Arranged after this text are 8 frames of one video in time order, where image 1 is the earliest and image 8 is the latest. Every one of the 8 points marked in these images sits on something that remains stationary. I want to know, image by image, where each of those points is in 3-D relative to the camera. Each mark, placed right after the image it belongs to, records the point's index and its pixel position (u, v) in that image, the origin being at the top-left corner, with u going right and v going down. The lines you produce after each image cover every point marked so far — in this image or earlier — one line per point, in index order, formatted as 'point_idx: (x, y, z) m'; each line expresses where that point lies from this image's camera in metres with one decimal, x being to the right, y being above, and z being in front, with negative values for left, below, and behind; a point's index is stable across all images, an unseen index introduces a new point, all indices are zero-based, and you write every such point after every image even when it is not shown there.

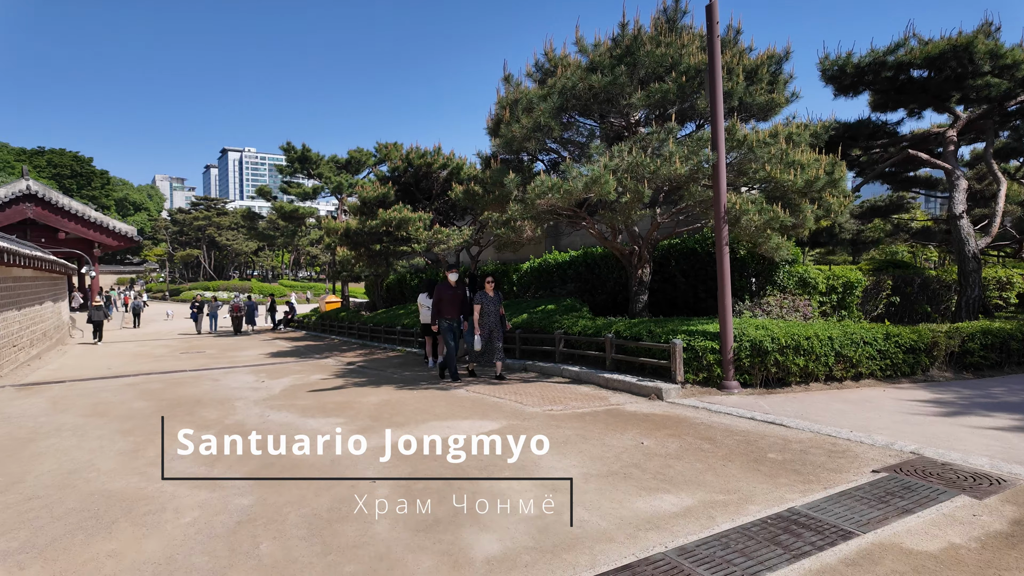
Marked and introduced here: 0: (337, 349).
0: (-4.9, -1.7, +16.6) m
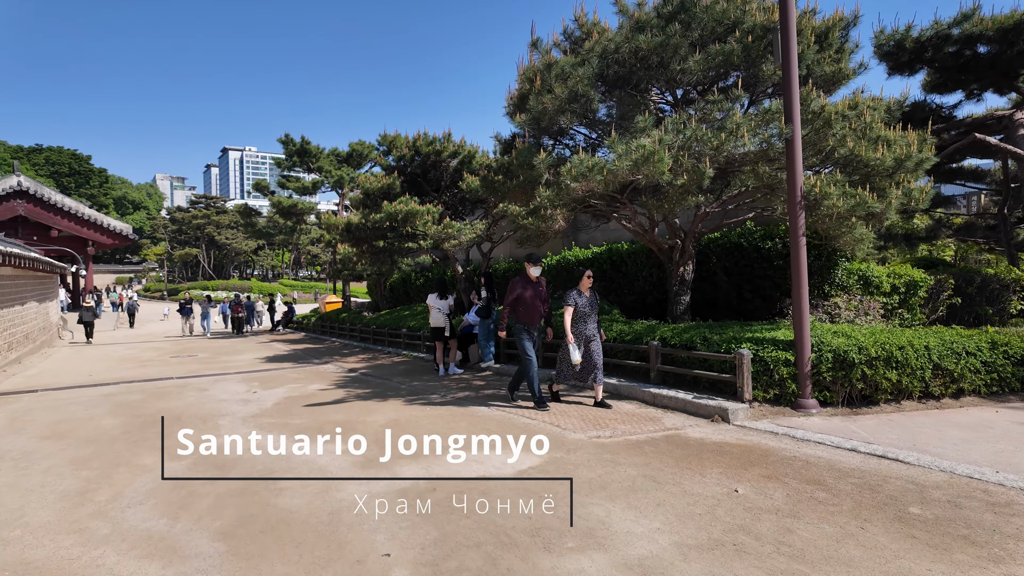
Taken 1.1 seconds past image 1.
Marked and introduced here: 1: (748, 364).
0: (-4.6, -1.7, +15.4) m
1: (+2.4, -0.8, +5.9) m
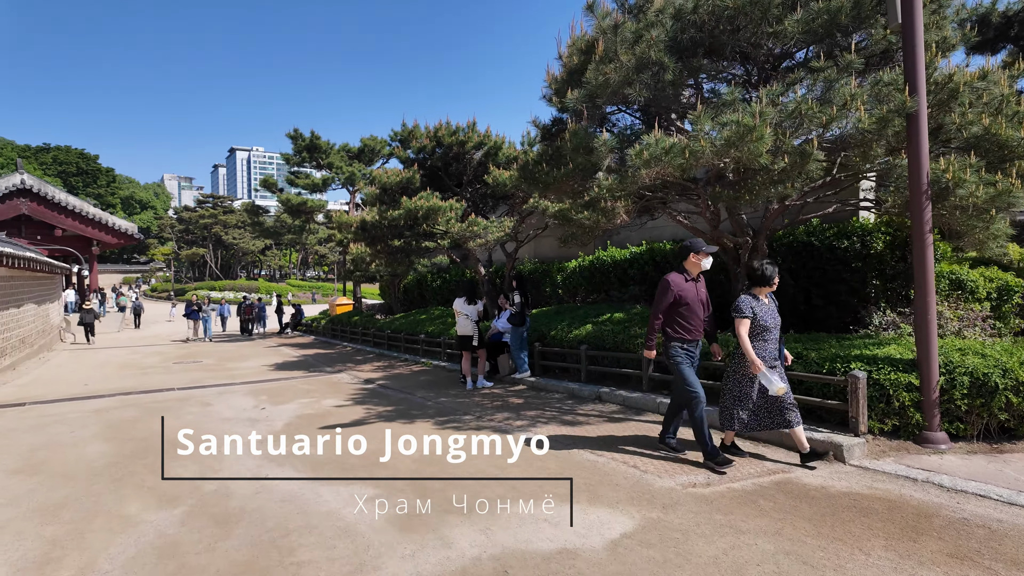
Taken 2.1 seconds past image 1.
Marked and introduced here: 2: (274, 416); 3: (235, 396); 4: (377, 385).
0: (-3.9, -1.8, +14.4) m
1: (+2.9, -0.8, +4.8) m
2: (-3.2, -1.7, +8.0) m
3: (-4.6, -1.8, +9.8) m
4: (-2.4, -1.7, +10.4) m
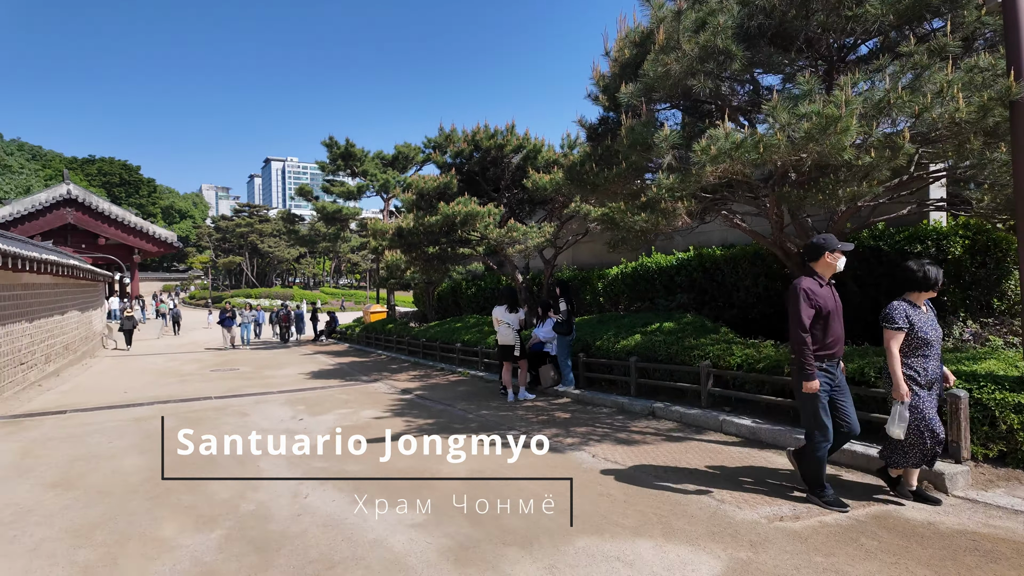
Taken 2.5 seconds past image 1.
0: (-3.0, -2.0, +14.2) m
1: (+3.3, -0.9, +4.3) m
2: (-2.6, -1.8, +7.7) m
3: (-3.9, -1.9, +9.6) m
4: (-1.7, -1.9, +10.1) m
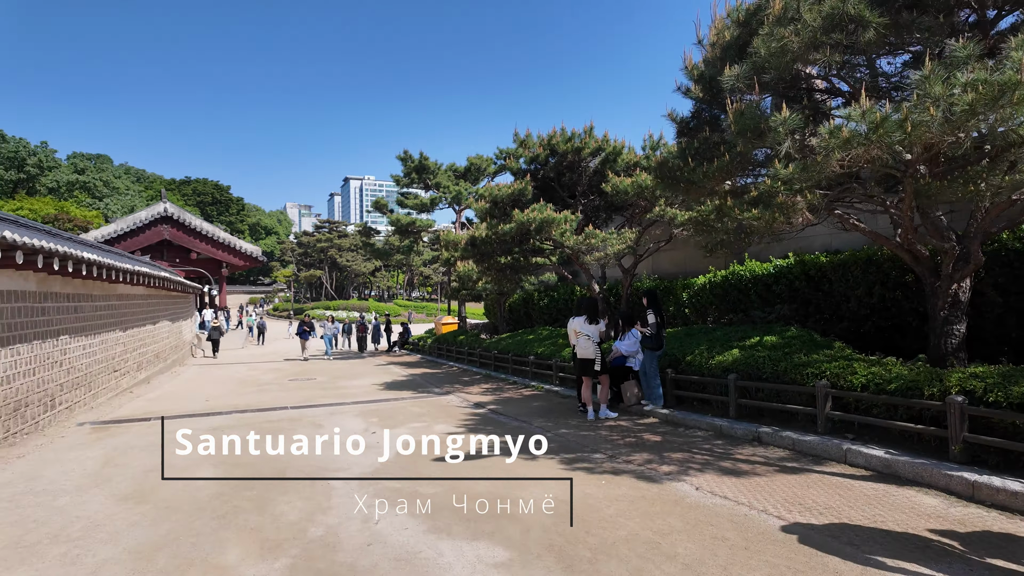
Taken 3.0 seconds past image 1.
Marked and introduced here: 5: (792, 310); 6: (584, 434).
0: (-1.3, -2.2, +13.9) m
1: (+3.9, -0.9, +3.3) m
2: (-1.6, -1.9, +7.4) m
3: (-2.7, -2.1, +9.4) m
4: (-0.4, -2.0, +9.7) m
5: (+4.3, -0.3, +9.1) m
6: (+0.9, -1.8, +7.2) m
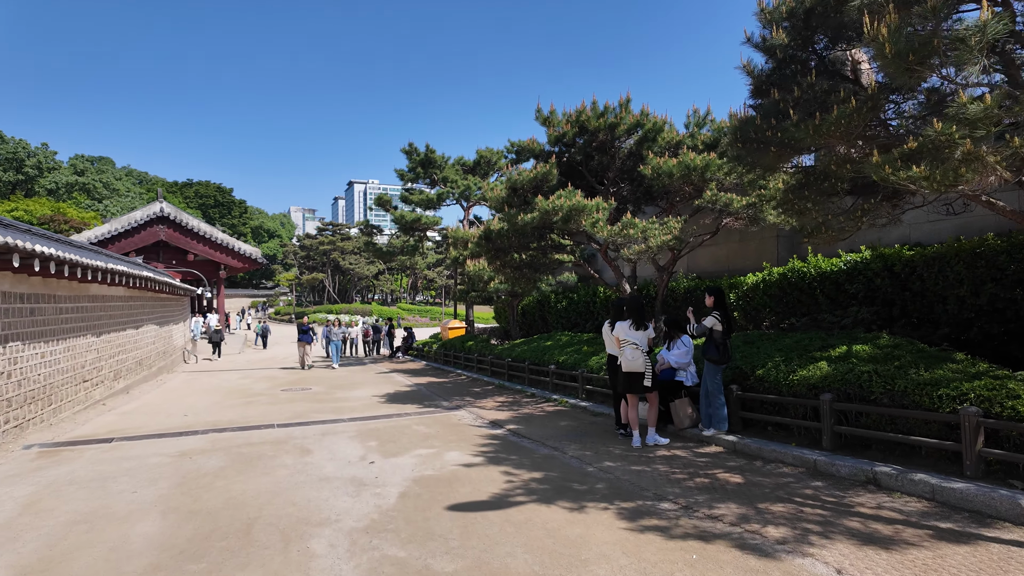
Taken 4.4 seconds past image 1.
0: (-0.9, -2.2, +12.4) m
1: (+4.2, -0.9, +1.8) m
2: (-1.3, -1.9, +5.9) m
3: (-2.3, -2.1, +7.9) m
4: (-0.1, -2.0, +8.2) m
5: (+4.7, -0.3, +7.7) m
6: (+1.2, -1.8, +5.7) m
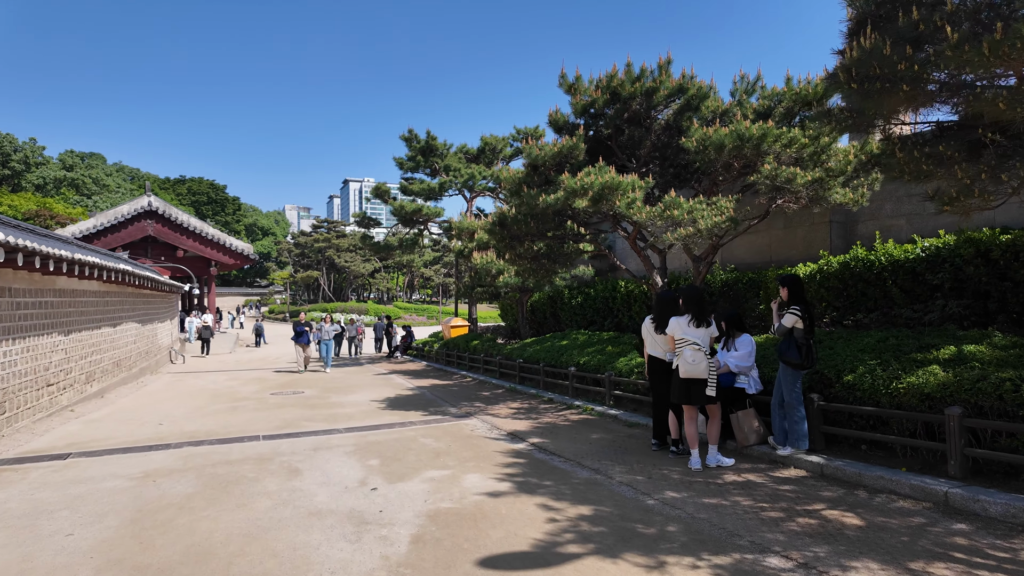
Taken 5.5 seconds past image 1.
0: (-0.6, -2.1, +11.2) m
1: (+4.6, -0.8, +0.7) m
2: (-1.0, -1.8, +4.7) m
3: (-2.1, -1.9, +6.7) m
4: (+0.2, -1.9, +7.0) m
5: (+5.0, -0.2, +6.5) m
6: (+1.5, -1.6, +4.5) m
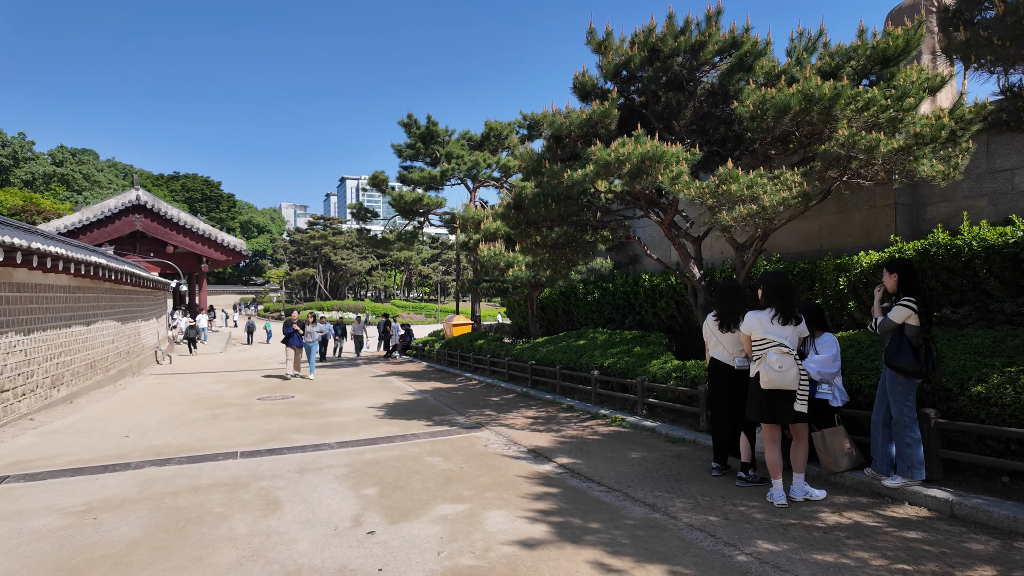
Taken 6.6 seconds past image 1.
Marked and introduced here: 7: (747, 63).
0: (-0.4, -2.0, +10.0) m
1: (+4.8, -0.7, -0.5) m
2: (-0.7, -1.7, +3.5) m
3: (-1.8, -1.8, +5.5) m
4: (+0.5, -1.8, +5.8) m
5: (+5.2, -0.1, +5.3) m
6: (+1.8, -1.5, +3.4) m
7: (+2.7, +2.6, +6.8) m
